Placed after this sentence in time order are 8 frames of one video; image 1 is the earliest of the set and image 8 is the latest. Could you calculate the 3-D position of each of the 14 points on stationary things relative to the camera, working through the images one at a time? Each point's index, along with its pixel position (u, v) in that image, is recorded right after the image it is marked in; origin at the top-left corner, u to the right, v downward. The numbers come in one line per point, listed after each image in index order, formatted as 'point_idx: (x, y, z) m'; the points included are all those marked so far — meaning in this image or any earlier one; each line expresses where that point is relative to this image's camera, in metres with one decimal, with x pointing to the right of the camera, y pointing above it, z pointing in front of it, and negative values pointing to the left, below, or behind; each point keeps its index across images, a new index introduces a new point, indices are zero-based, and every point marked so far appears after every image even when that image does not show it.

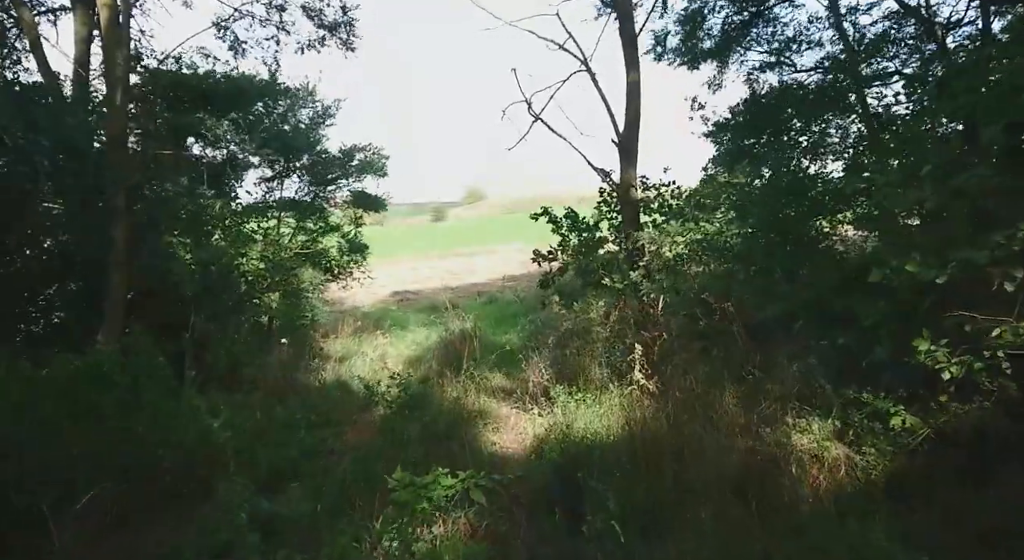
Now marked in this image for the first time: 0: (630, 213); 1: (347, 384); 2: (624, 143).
0: (+1.2, +0.7, +7.2) m
1: (-1.7, -1.0, +7.6) m
2: (+1.1, +1.4, +7.5) m
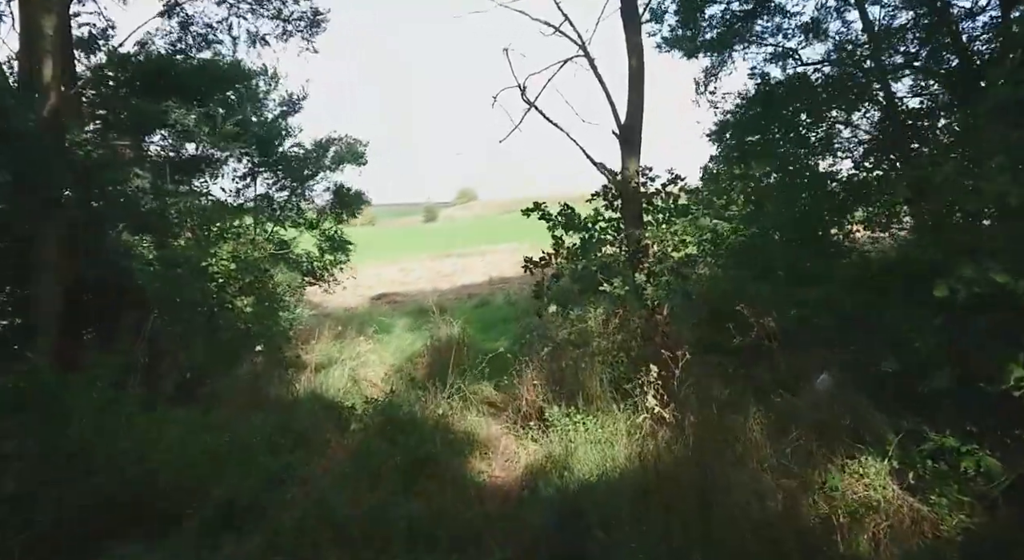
0: (+1.1, +0.6, +6.7) m
1: (-1.8, -1.1, +7.0) m
2: (+1.1, +1.3, +6.9) m
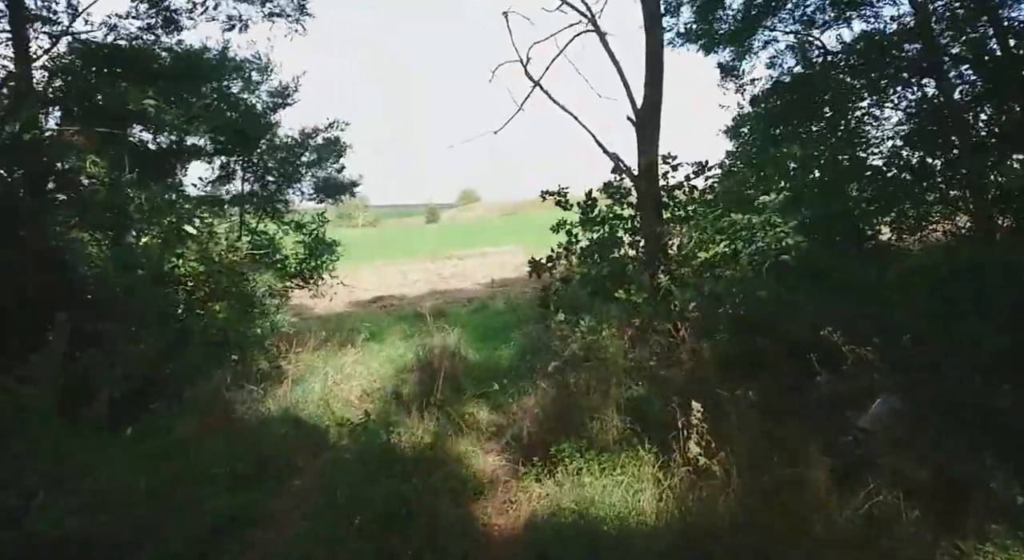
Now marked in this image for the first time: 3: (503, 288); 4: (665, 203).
0: (+1.1, +0.6, +5.9) m
1: (-1.8, -1.1, +6.2) m
2: (+1.1, +1.3, +6.1) m
3: (-0.2, -0.2, +16.6) m
4: (+1.2, +0.6, +5.9) m
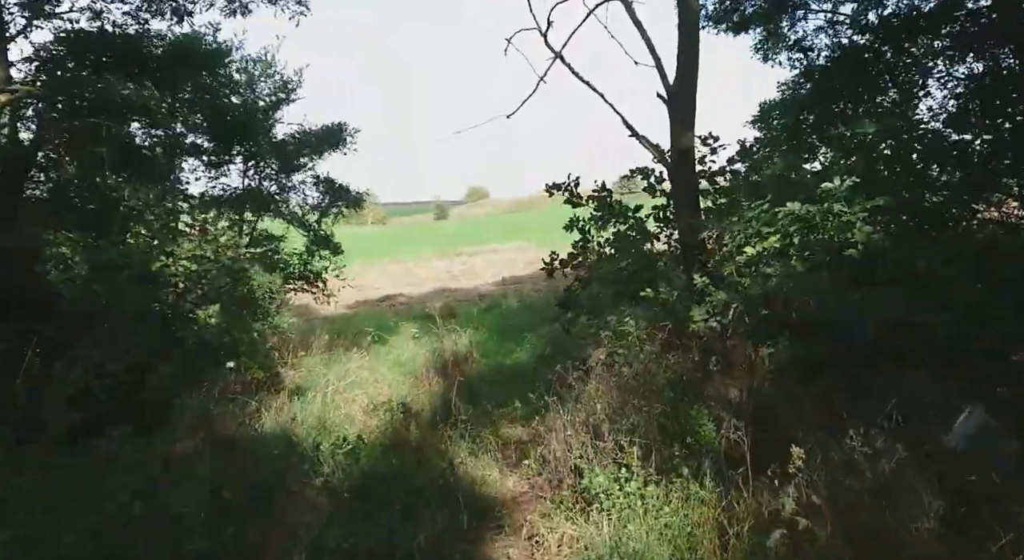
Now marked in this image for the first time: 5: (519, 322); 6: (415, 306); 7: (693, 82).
0: (+1.2, +0.6, +5.3) m
1: (-1.6, -1.1, +5.6) m
2: (+1.2, +1.3, +5.5) m
3: (+0.1, -0.1, +16.0) m
4: (+1.4, +0.6, +5.3) m
5: (+0.1, -0.6, +10.3) m
6: (-1.9, -0.5, +14.6) m
7: (+1.3, +1.5, +5.5) m
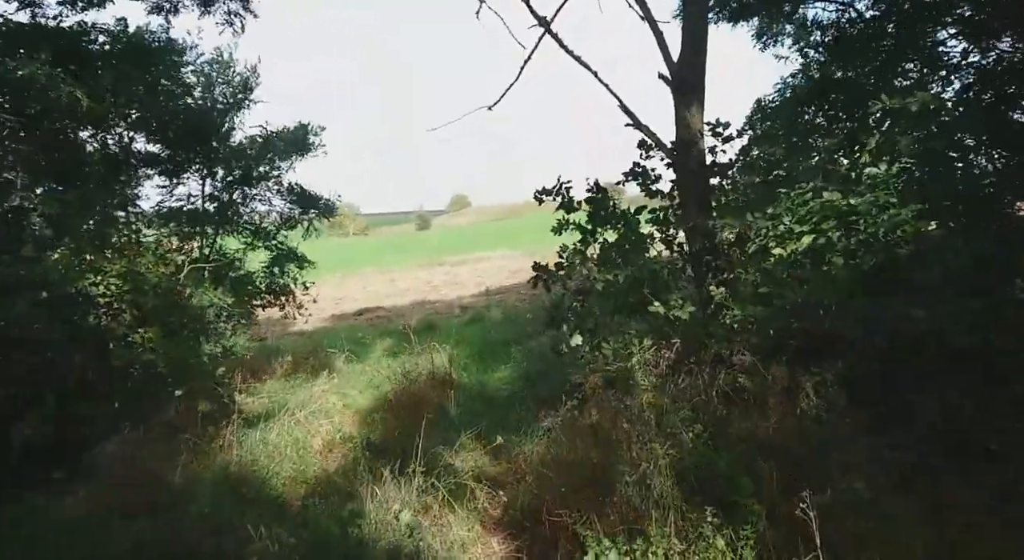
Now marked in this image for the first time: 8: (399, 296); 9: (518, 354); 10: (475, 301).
0: (+1.1, +0.5, +4.6) m
1: (-1.7, -1.2, +4.9) m
2: (+1.0, +1.3, +4.8) m
3: (-0.3, -0.3, +15.3) m
4: (+1.2, +0.6, +4.6) m
5: (-0.1, -0.7, +9.6) m
6: (-2.2, -0.7, +13.8) m
7: (+1.2, +1.4, +4.9) m
8: (-2.7, -0.4, +17.8) m
9: (0.0, -0.8, +7.9) m
10: (-0.8, -0.4, +15.2) m
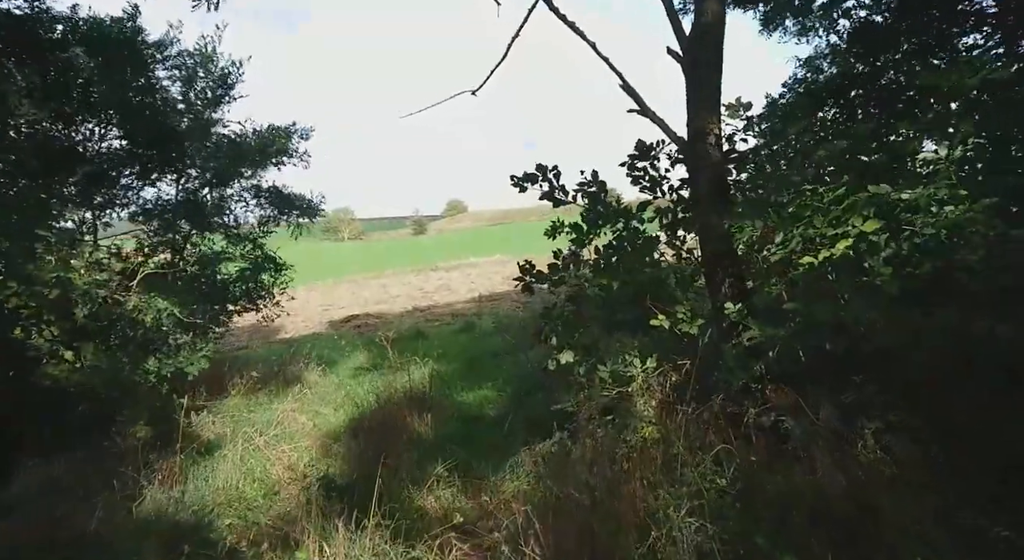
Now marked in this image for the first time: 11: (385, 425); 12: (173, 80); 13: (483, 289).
0: (+1.0, +0.5, +3.9) m
1: (-1.8, -1.3, +4.2) m
2: (+1.0, +1.2, +4.2) m
3: (-0.4, -0.5, +14.6) m
4: (+1.1, +0.5, +4.0) m
5: (-0.3, -0.8, +8.9) m
6: (-2.4, -0.8, +13.1) m
7: (+1.1, +1.4, +4.2) m
8: (-2.9, -0.5, +17.1) m
9: (-0.1, -0.9, +7.2) m
10: (-0.9, -0.6, +14.5) m
11: (-0.9, -1.1, +5.5) m
12: (-3.6, +2.3, +8.4) m
13: (-0.6, -0.2, +17.3) m
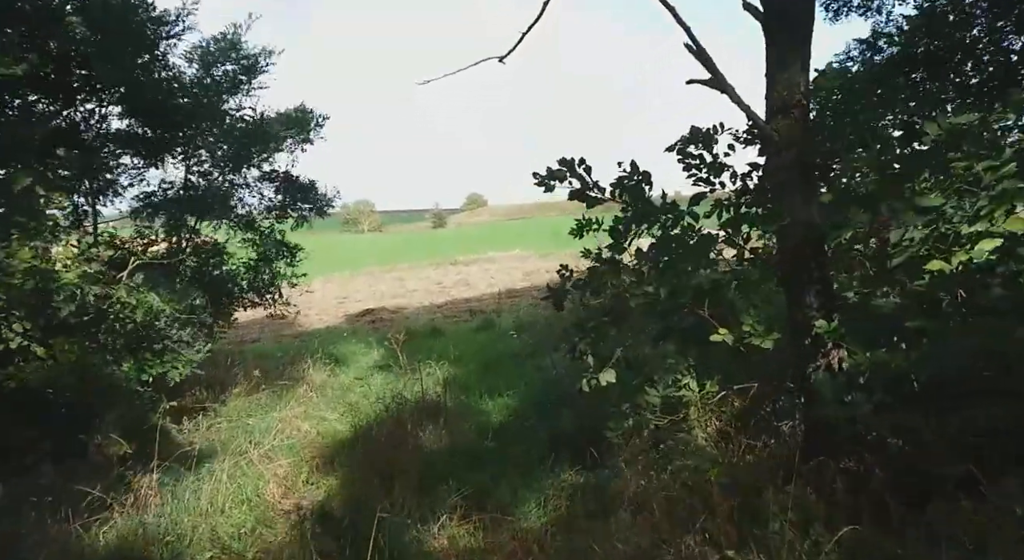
0: (+1.2, +0.4, +3.3) m
1: (-1.7, -1.3, +3.6) m
2: (+1.1, +1.2, +3.5) m
3: (0.0, -0.4, +14.0) m
4: (+1.3, +0.5, +3.3) m
5: (0.0, -0.8, +8.3) m
6: (-2.0, -0.7, +12.6) m
7: (+1.3, +1.3, +3.6) m
8: (-2.4, -0.4, +16.5) m
9: (+0.1, -0.9, +6.6) m
10: (-0.5, -0.5, +13.9) m
11: (-0.8, -1.1, +4.9) m
12: (-3.3, +2.4, +7.8) m
13: (-0.2, -0.1, +16.6) m
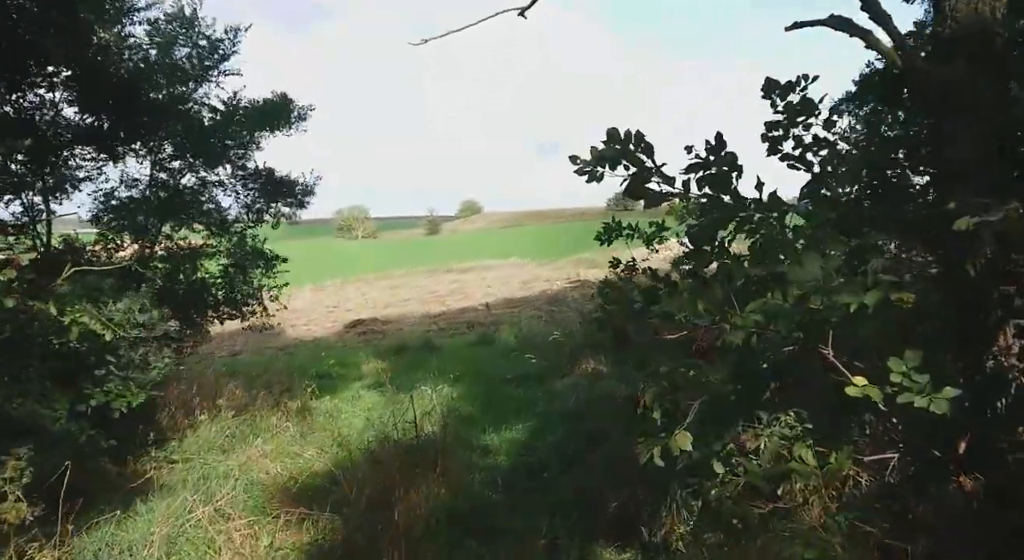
0: (+1.3, +0.4, +2.3) m
1: (-1.6, -1.3, +2.6) m
2: (+1.2, +1.1, +2.6) m
3: (0.0, -0.6, +13.0) m
4: (+1.4, +0.4, +2.4) m
5: (0.0, -0.9, +7.3) m
6: (-2.0, -0.9, +11.6) m
7: (+1.4, +1.2, +2.6) m
8: (-2.4, -0.6, +15.6) m
9: (+0.2, -1.0, +5.6) m
10: (-0.5, -0.7, +12.9) m
11: (-0.7, -1.1, +3.9) m
12: (-3.2, +2.3, +6.9) m
13: (-0.2, -0.3, +15.7) m
